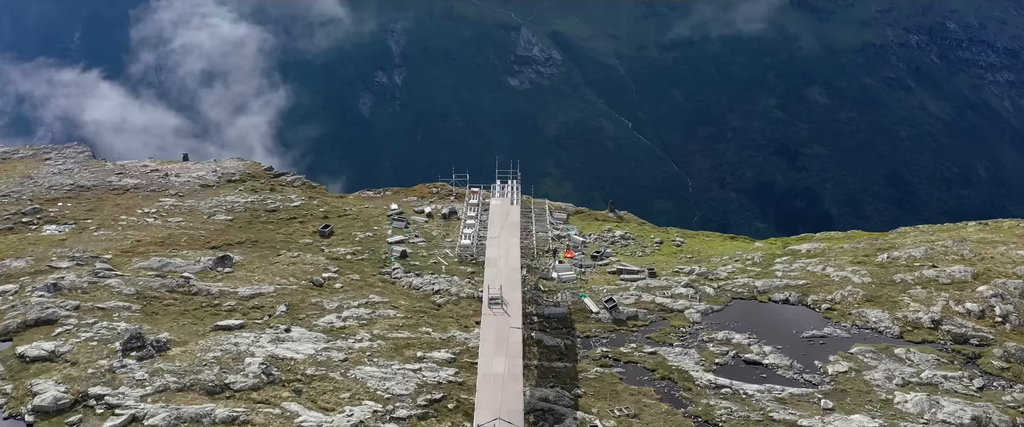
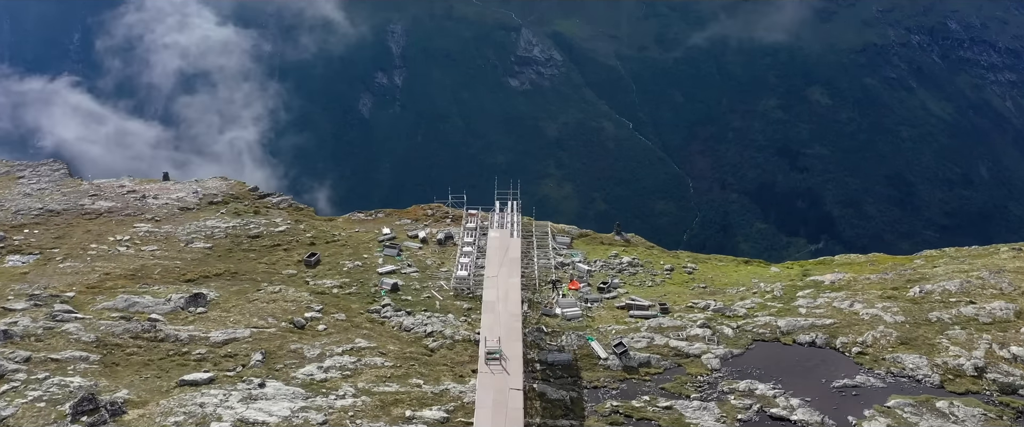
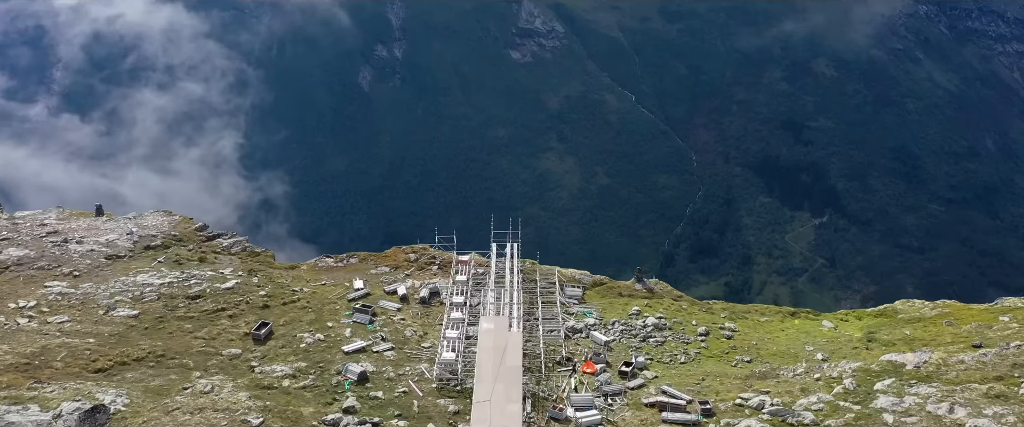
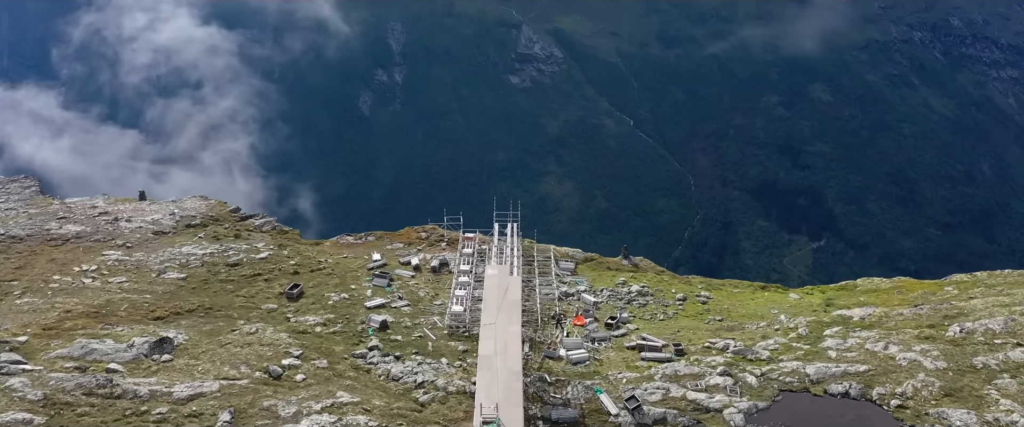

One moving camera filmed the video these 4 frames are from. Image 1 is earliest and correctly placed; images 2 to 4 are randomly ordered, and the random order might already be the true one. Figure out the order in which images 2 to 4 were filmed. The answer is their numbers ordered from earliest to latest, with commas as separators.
2, 4, 3
